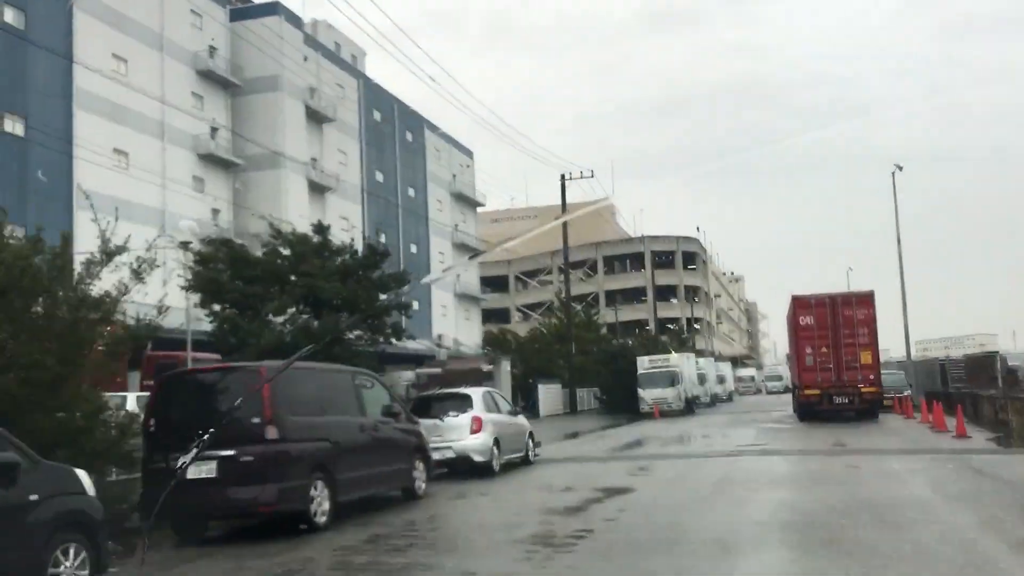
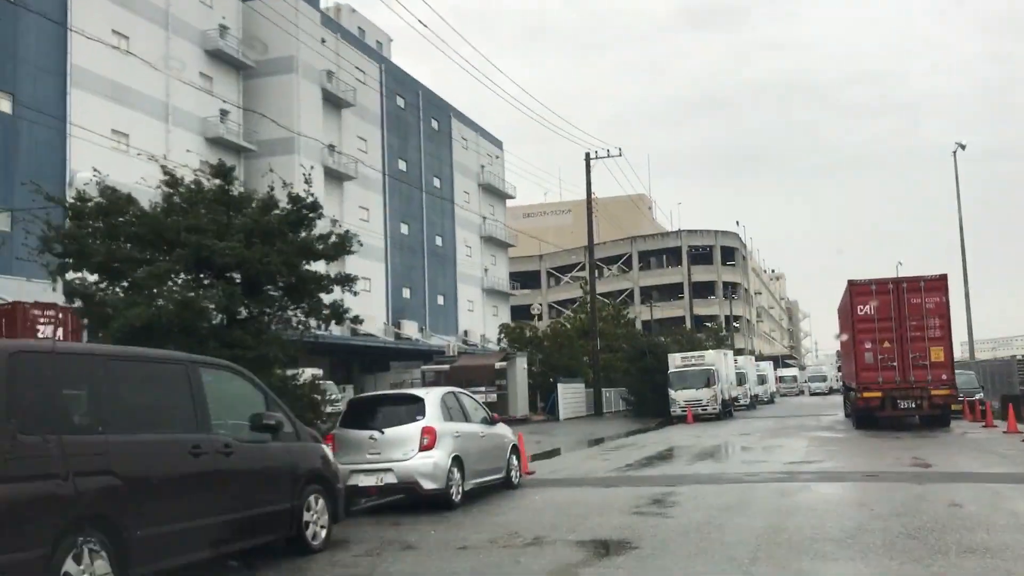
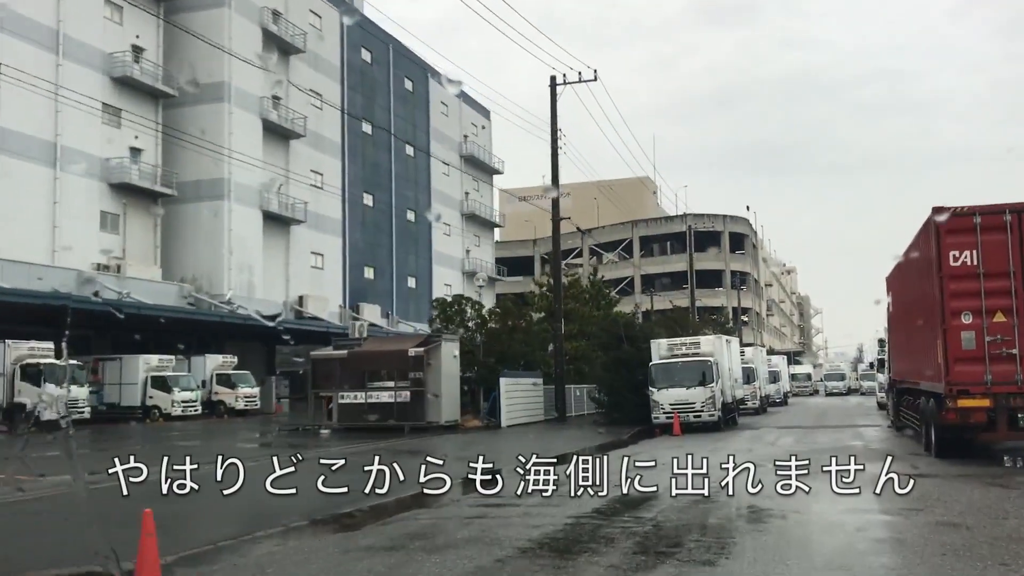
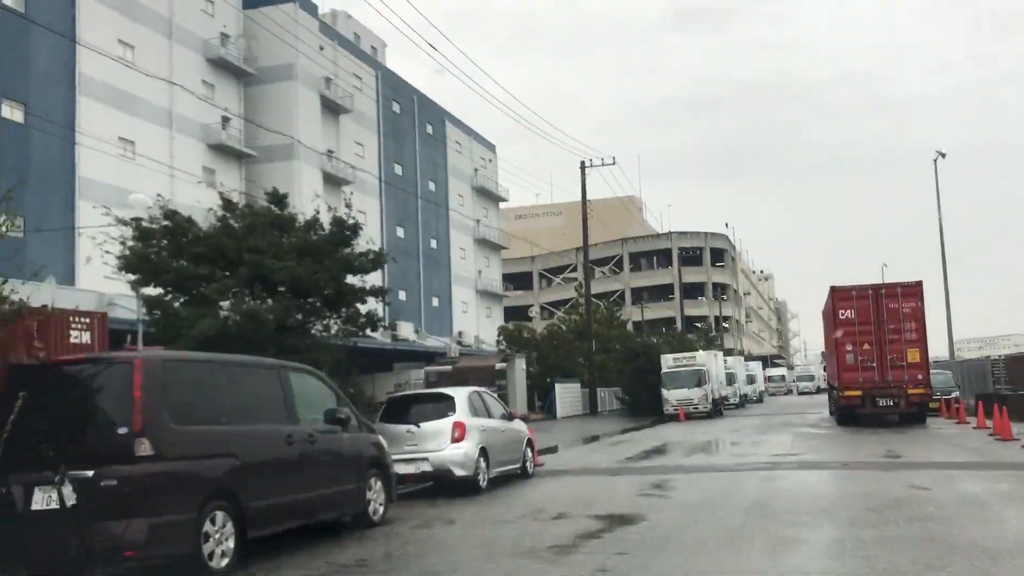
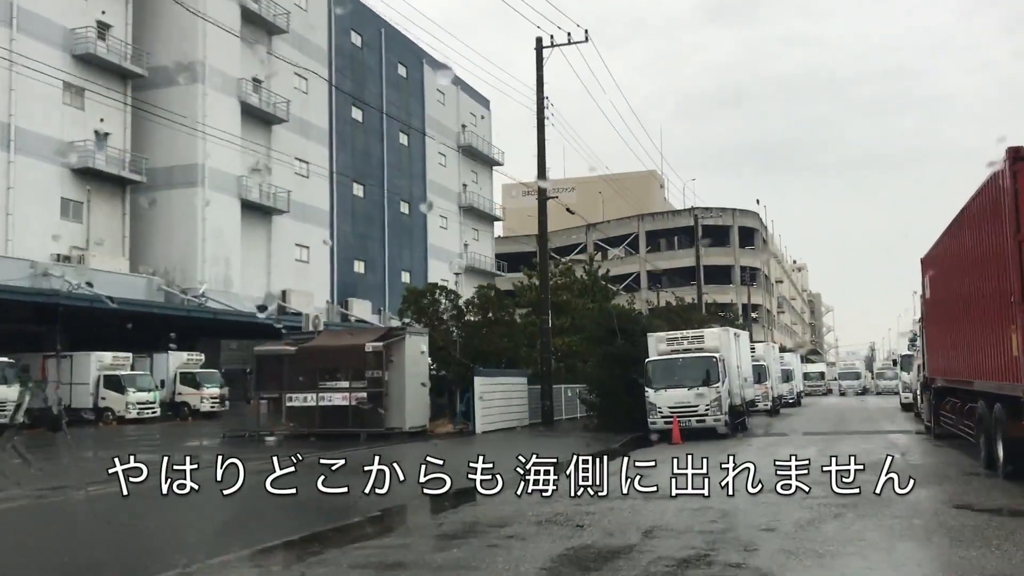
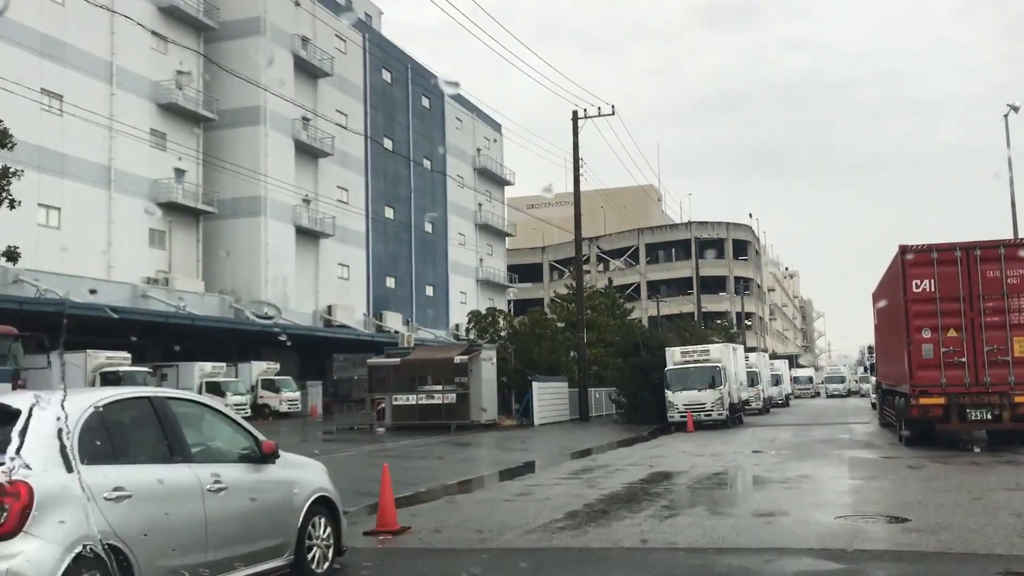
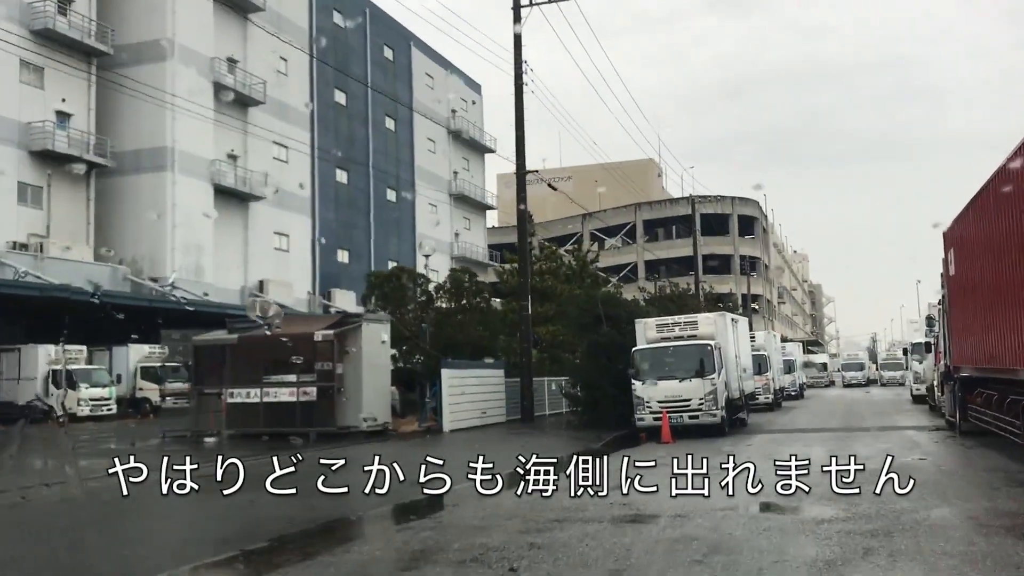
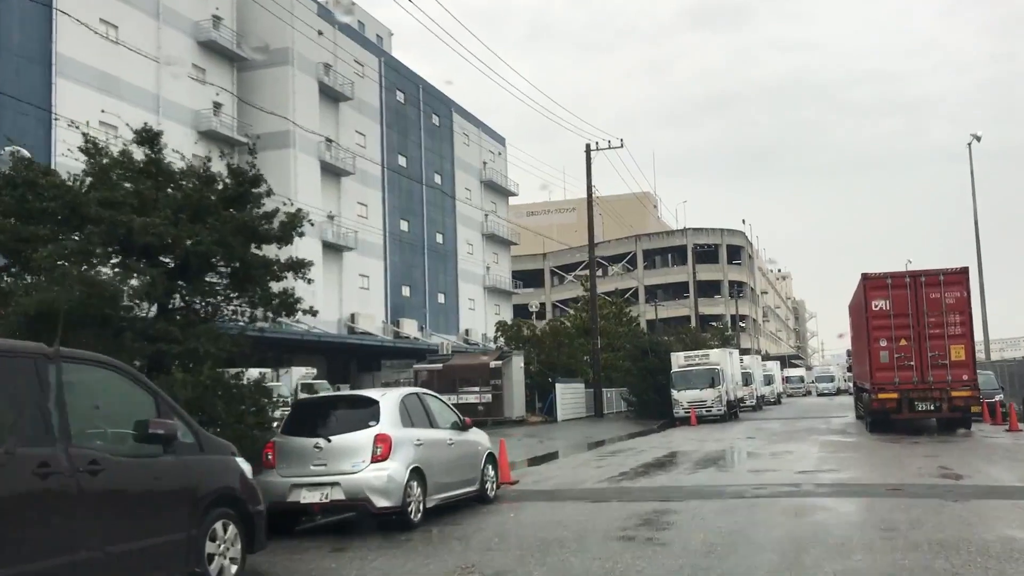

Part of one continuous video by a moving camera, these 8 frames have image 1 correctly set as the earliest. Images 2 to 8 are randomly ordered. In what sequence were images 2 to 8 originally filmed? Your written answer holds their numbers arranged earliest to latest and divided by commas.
4, 2, 8, 6, 3, 5, 7
